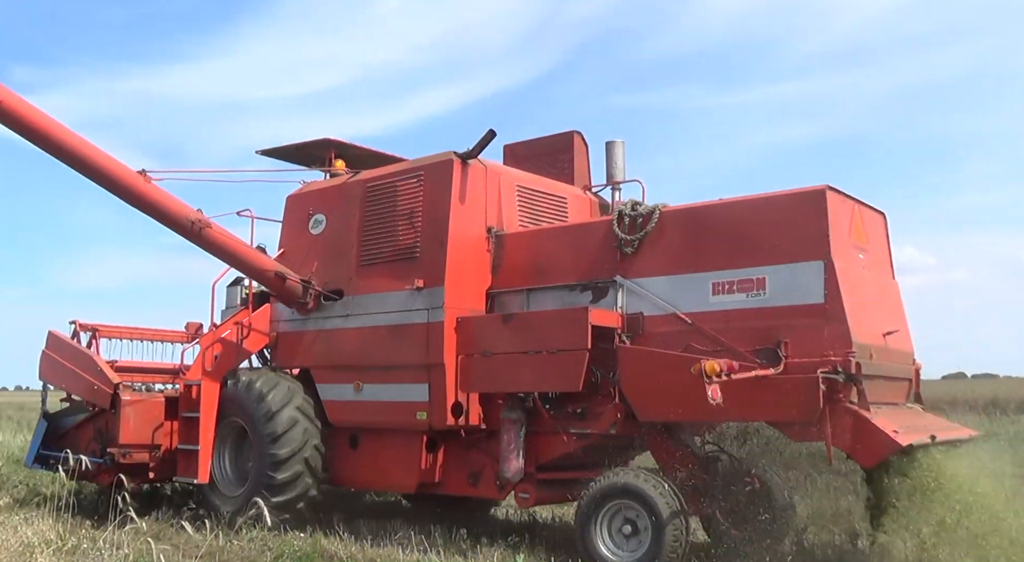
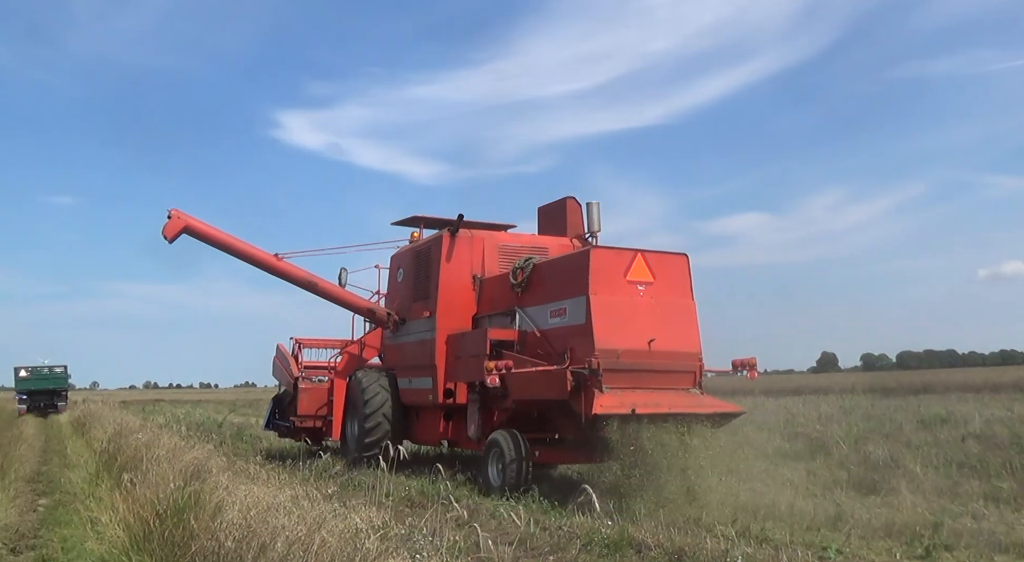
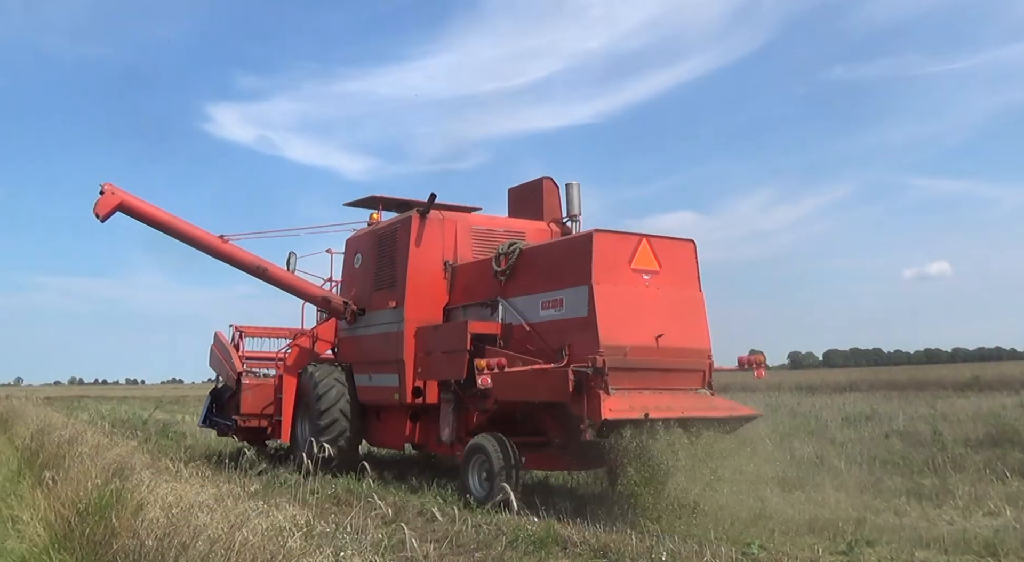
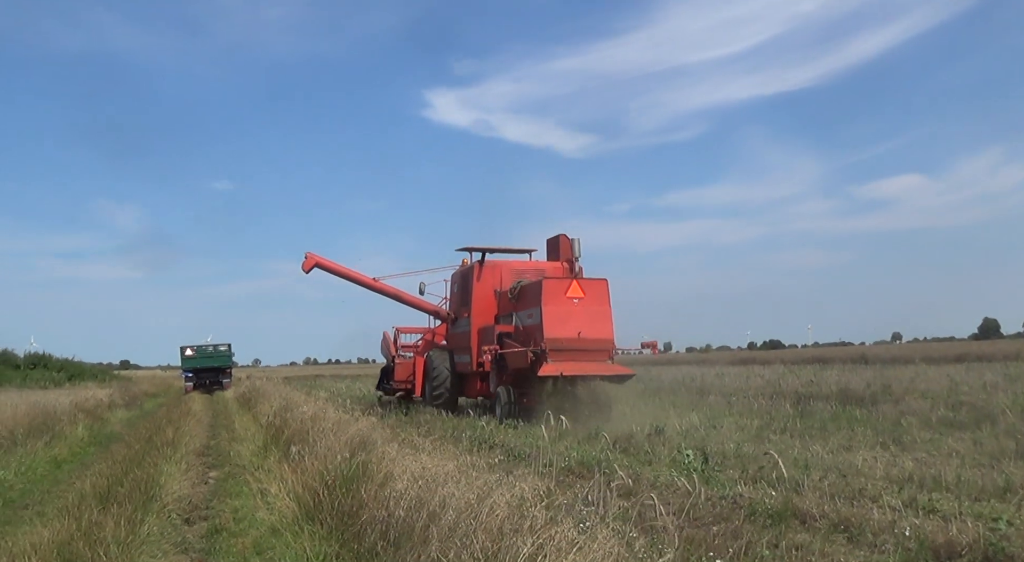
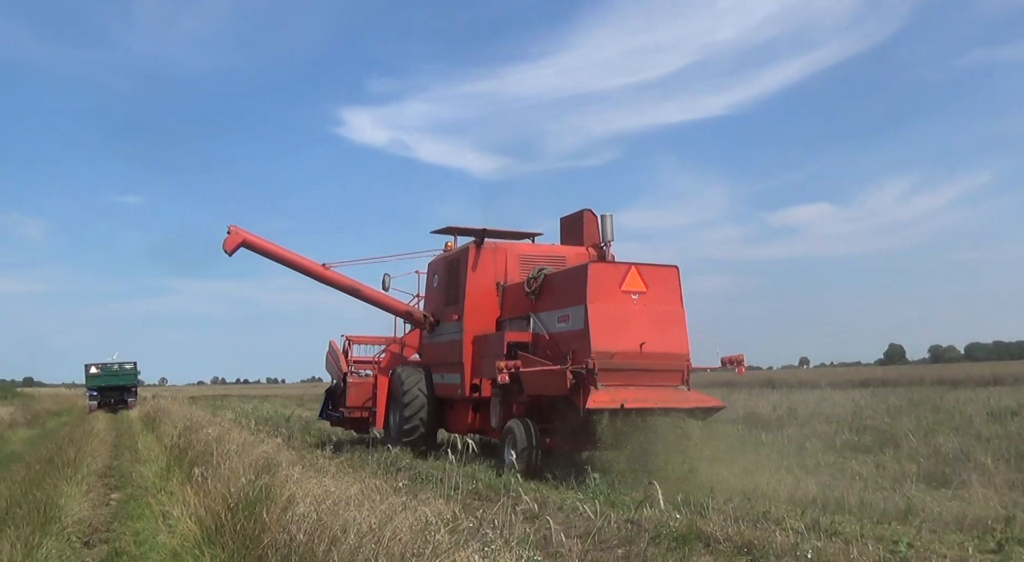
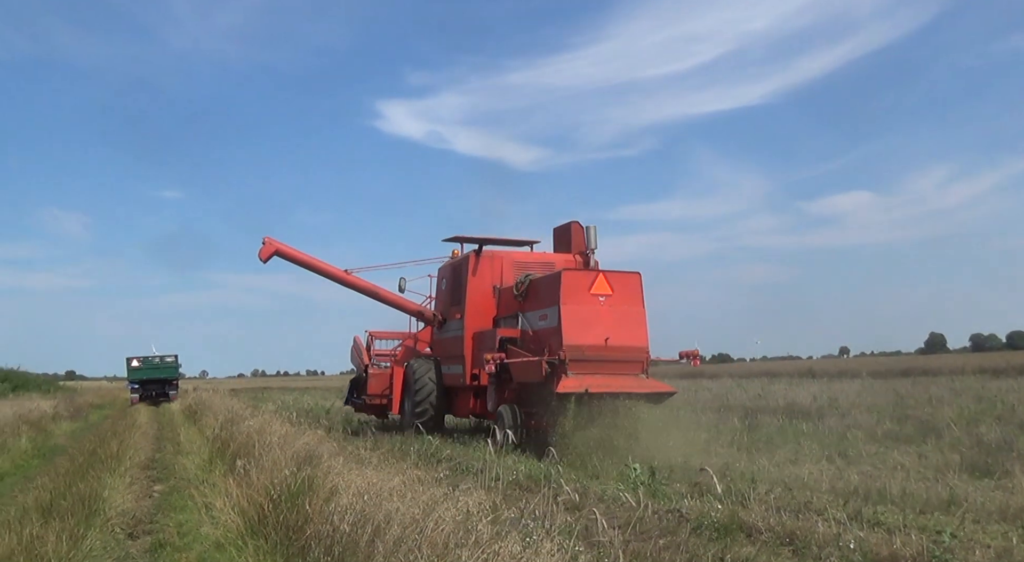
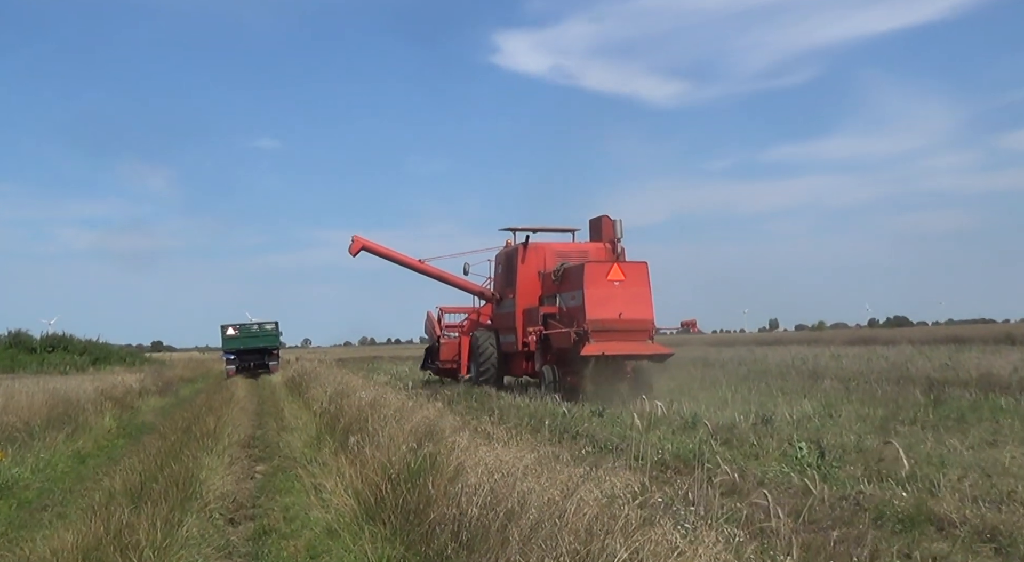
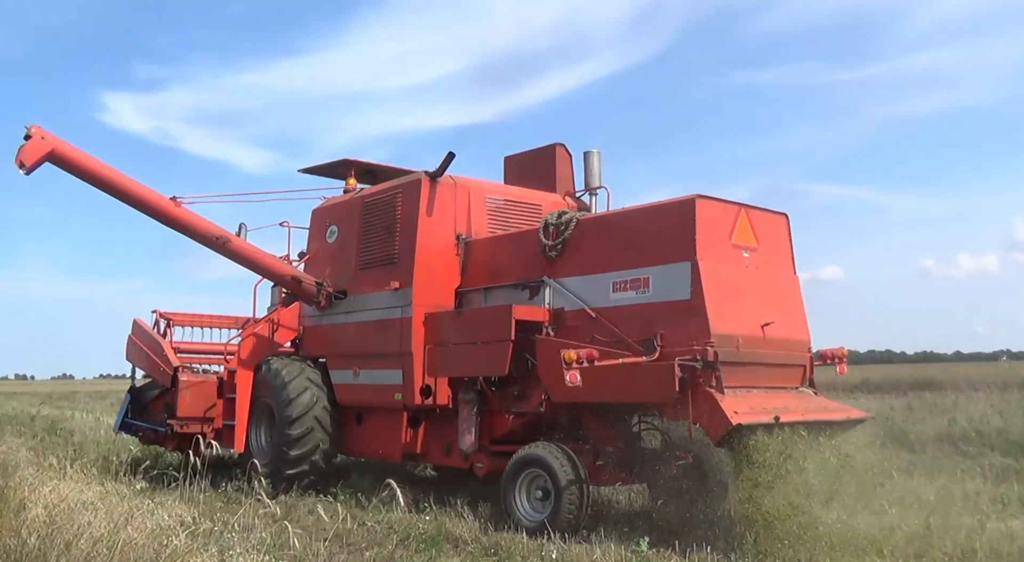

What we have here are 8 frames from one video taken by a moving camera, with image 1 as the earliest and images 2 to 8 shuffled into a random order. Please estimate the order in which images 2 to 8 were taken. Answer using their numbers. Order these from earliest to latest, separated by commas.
8, 3, 2, 5, 6, 4, 7
